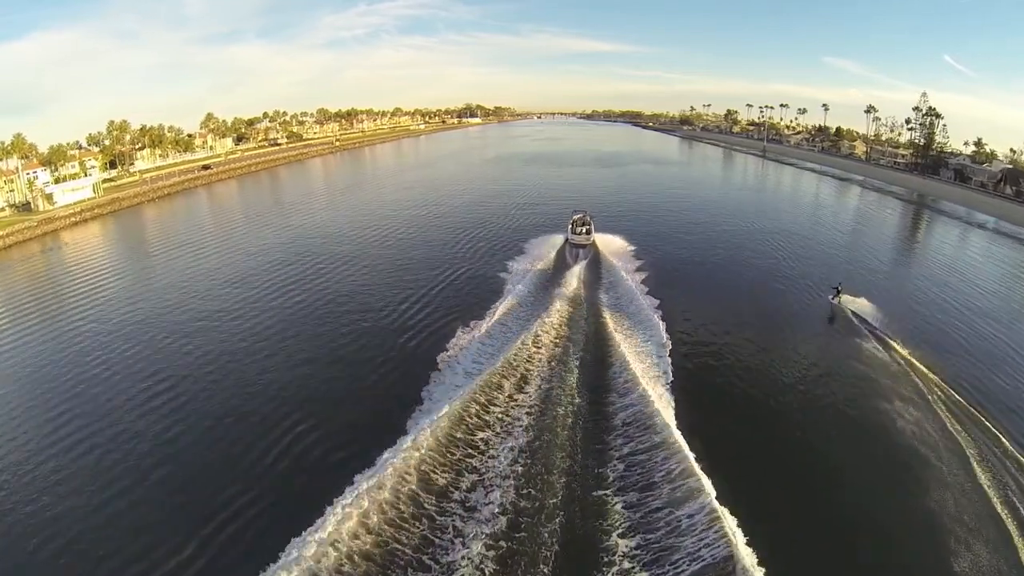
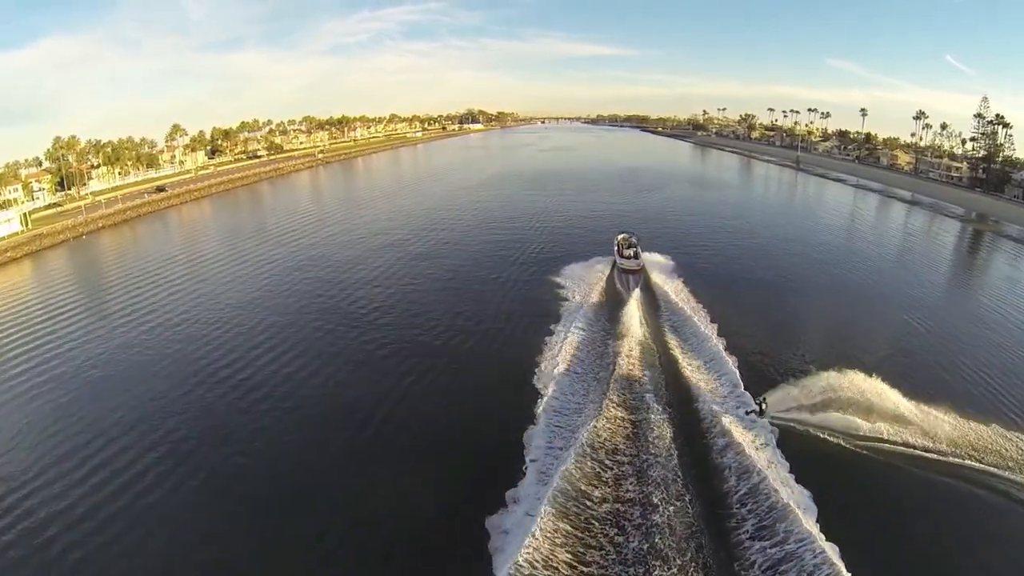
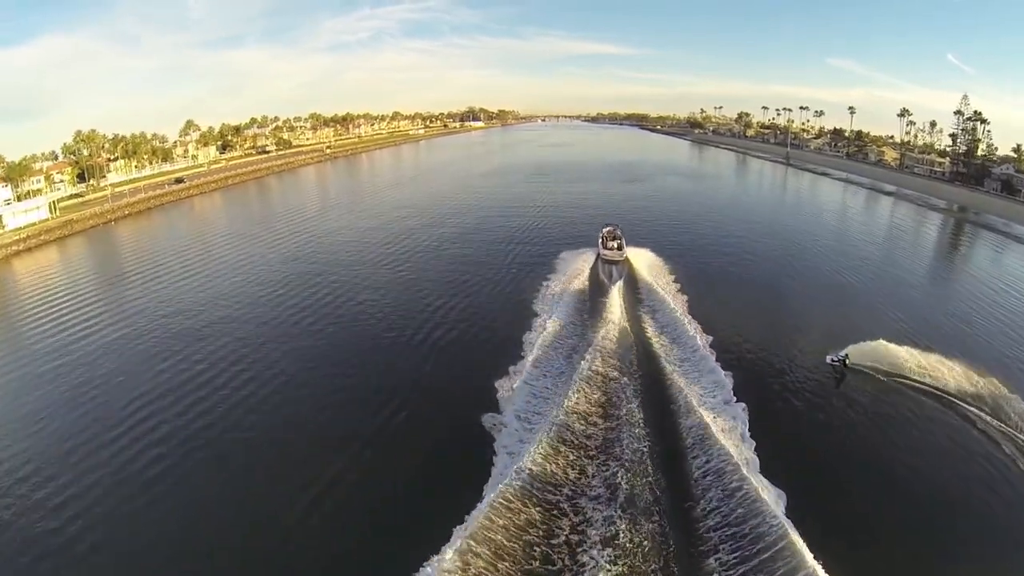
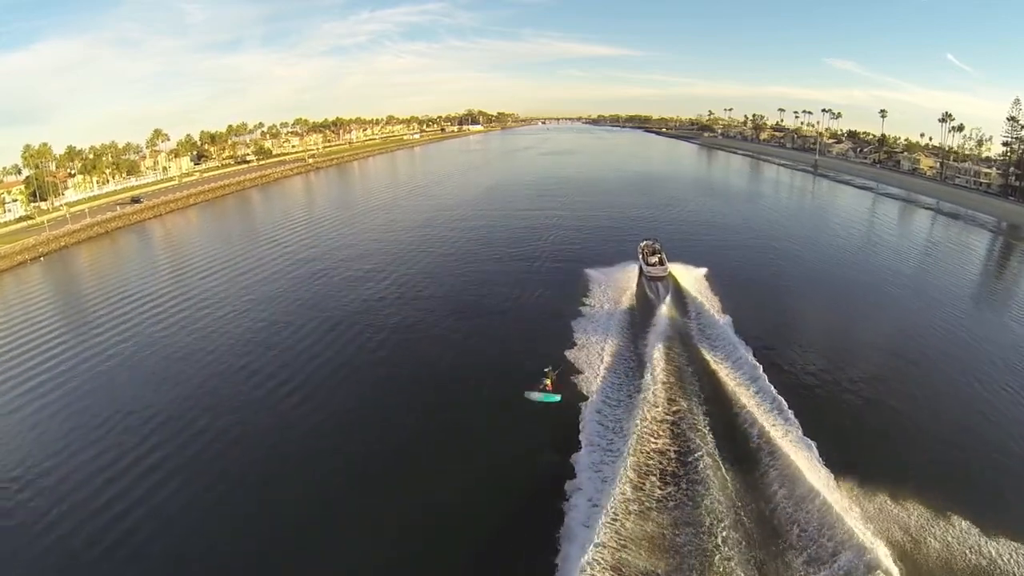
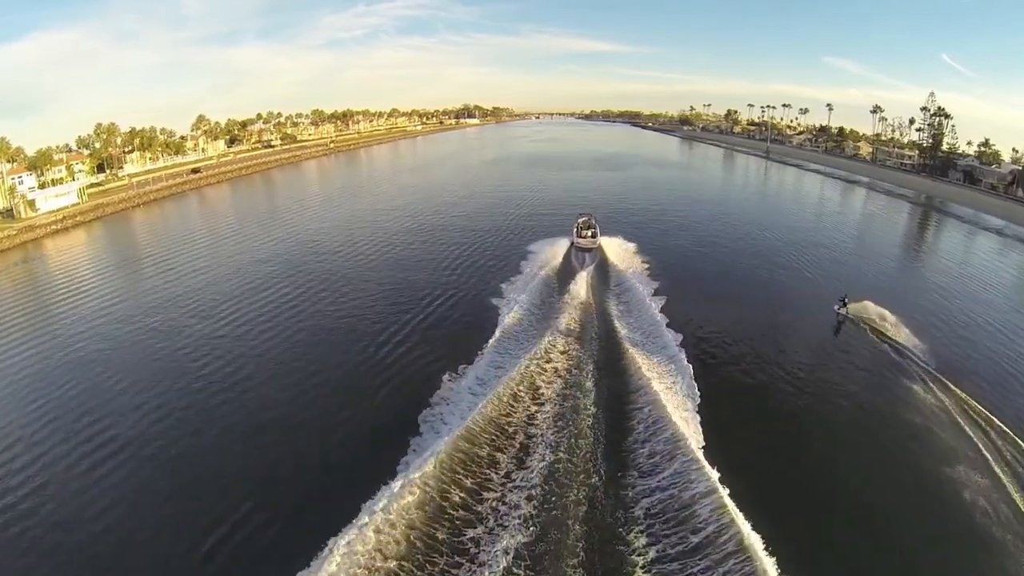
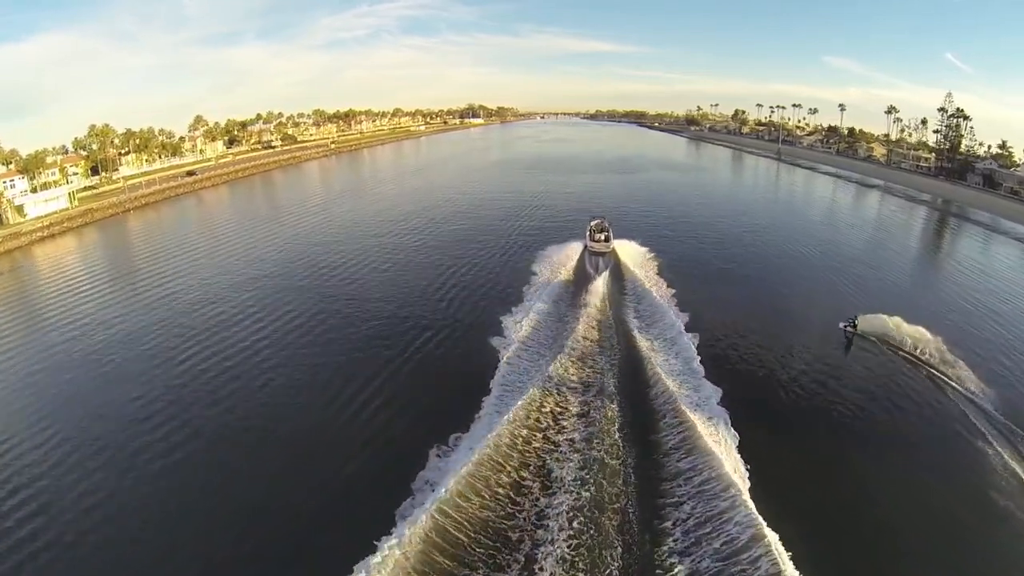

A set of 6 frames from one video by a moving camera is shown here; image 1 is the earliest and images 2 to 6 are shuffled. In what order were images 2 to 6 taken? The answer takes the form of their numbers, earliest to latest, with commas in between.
5, 6, 3, 2, 4
